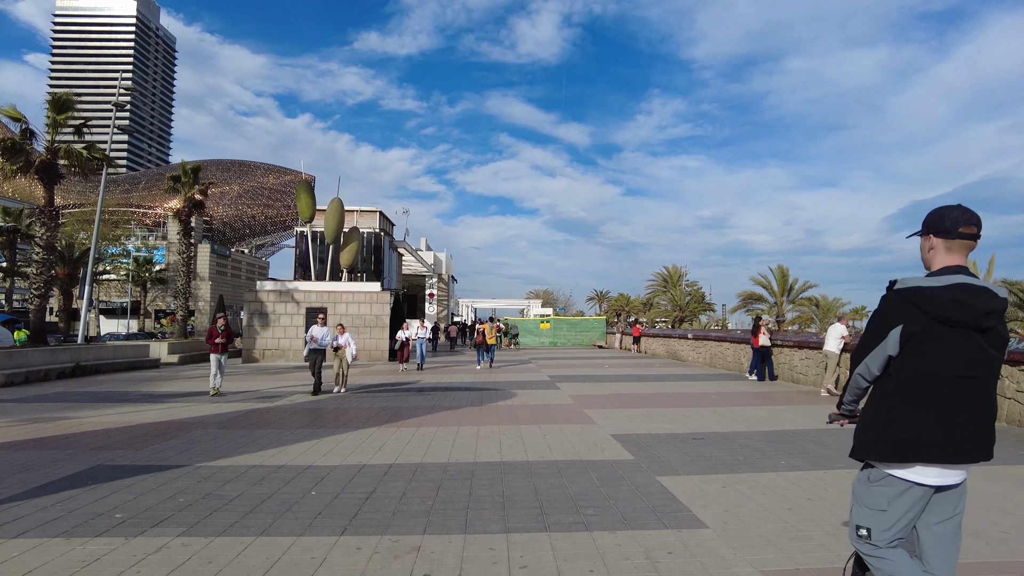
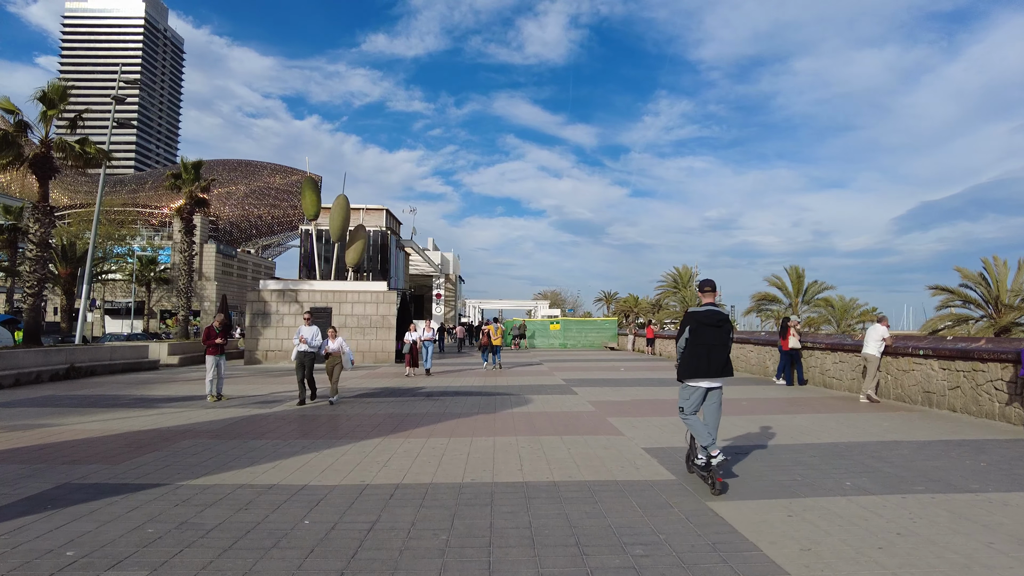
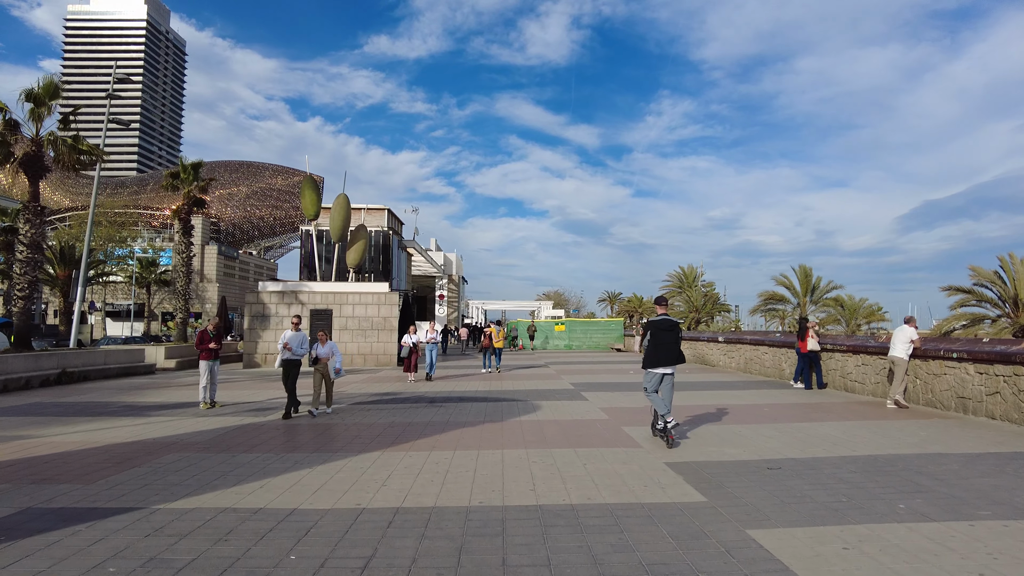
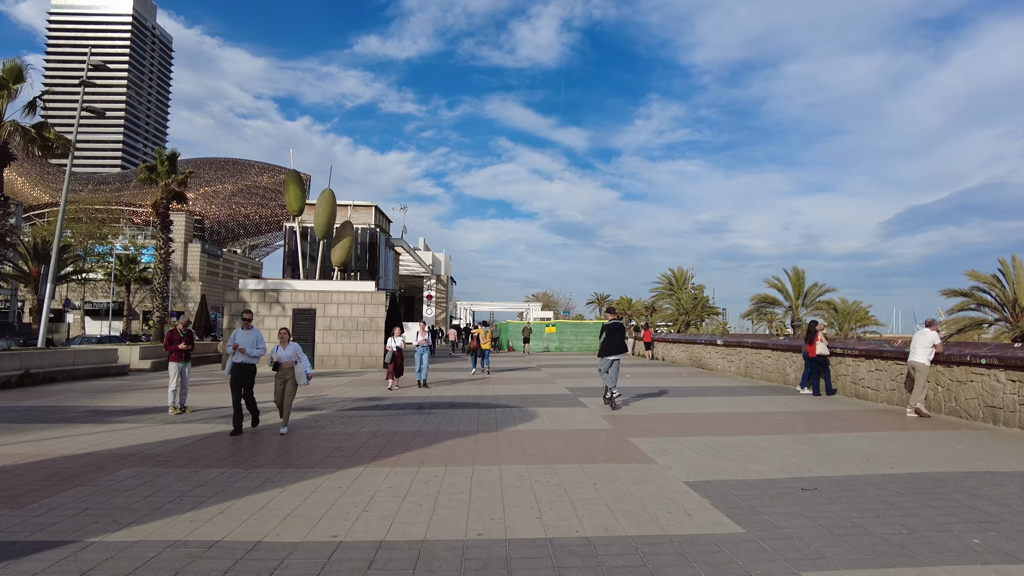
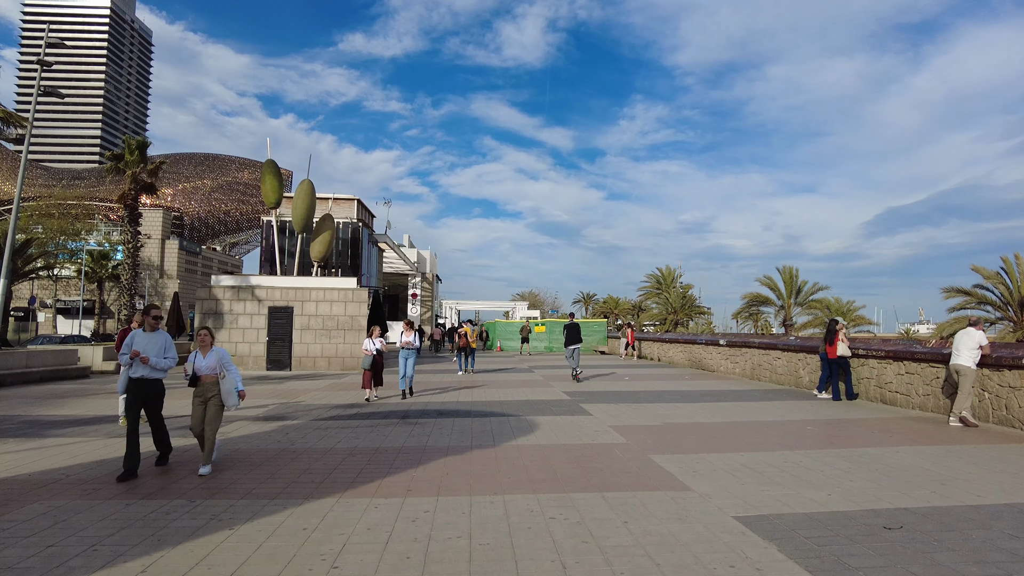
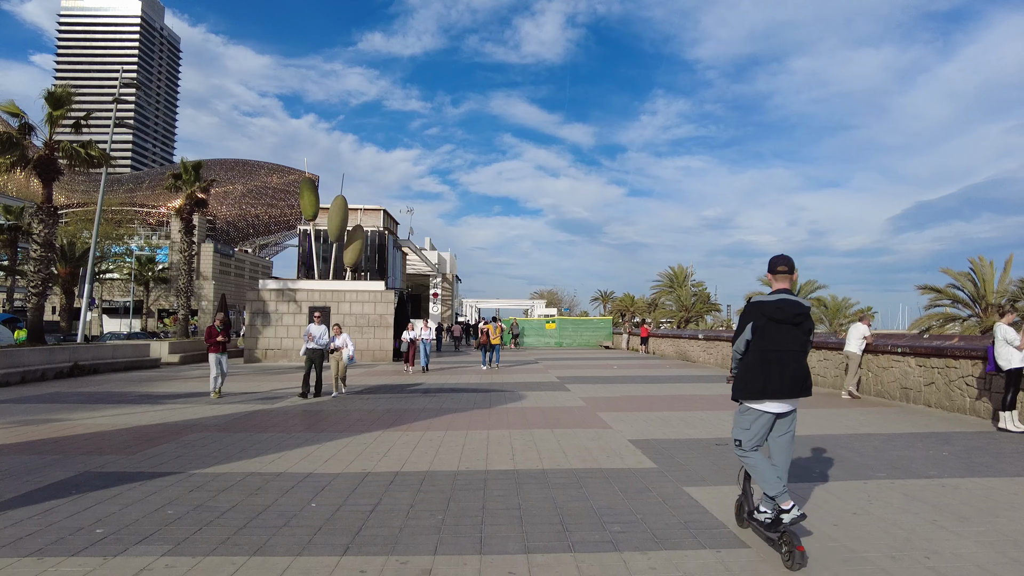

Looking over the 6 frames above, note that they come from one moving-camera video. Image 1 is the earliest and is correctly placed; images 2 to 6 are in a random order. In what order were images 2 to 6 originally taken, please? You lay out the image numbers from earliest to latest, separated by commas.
6, 2, 3, 4, 5
